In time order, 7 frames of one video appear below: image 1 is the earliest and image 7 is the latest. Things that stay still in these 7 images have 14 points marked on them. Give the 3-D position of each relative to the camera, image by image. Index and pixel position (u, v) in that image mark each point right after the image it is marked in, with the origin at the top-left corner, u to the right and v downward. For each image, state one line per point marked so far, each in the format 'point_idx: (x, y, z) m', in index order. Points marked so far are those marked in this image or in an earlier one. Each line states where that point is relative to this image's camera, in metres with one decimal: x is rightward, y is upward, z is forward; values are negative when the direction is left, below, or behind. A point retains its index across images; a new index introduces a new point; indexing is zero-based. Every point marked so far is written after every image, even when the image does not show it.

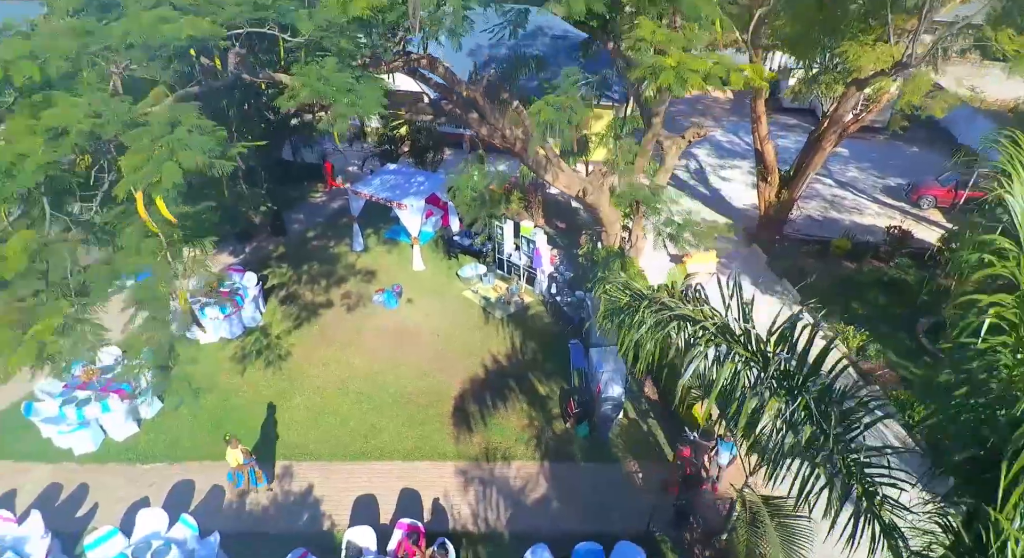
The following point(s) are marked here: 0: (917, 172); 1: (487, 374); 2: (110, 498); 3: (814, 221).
0: (+13.4, +3.5, +17.9) m
1: (-0.4, -1.7, +9.6) m
2: (-5.7, -3.1, +7.8) m
3: (+8.3, +1.6, +15.0) m
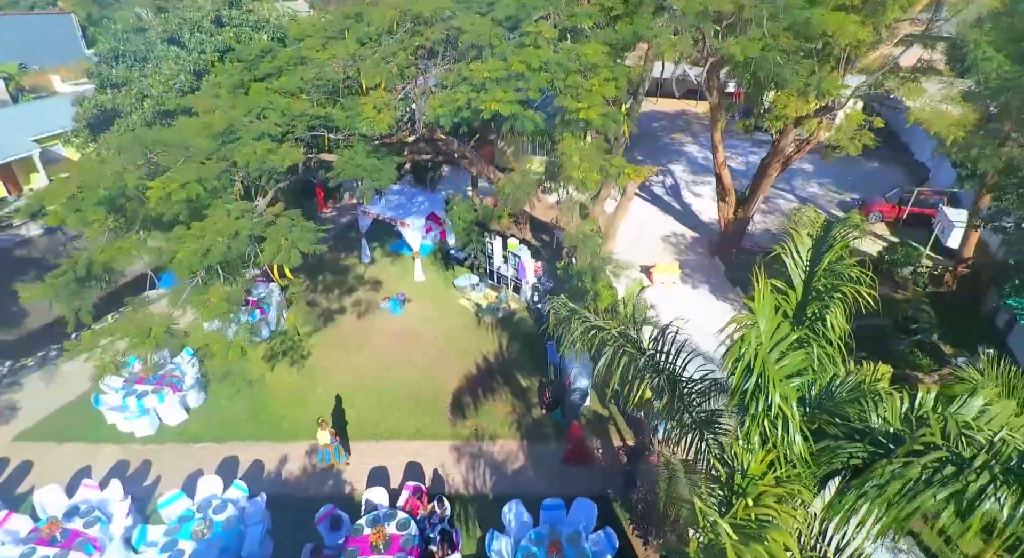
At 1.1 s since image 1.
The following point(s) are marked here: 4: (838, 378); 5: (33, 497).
0: (+13.1, +3.3, +19.7) m
1: (-0.7, -1.9, +11.4) m
2: (-6.0, -3.3, +9.6) m
3: (+8.0, +1.4, +16.8) m
4: (+2.5, -0.8, +4.4) m
5: (-8.2, -3.7, +9.4) m
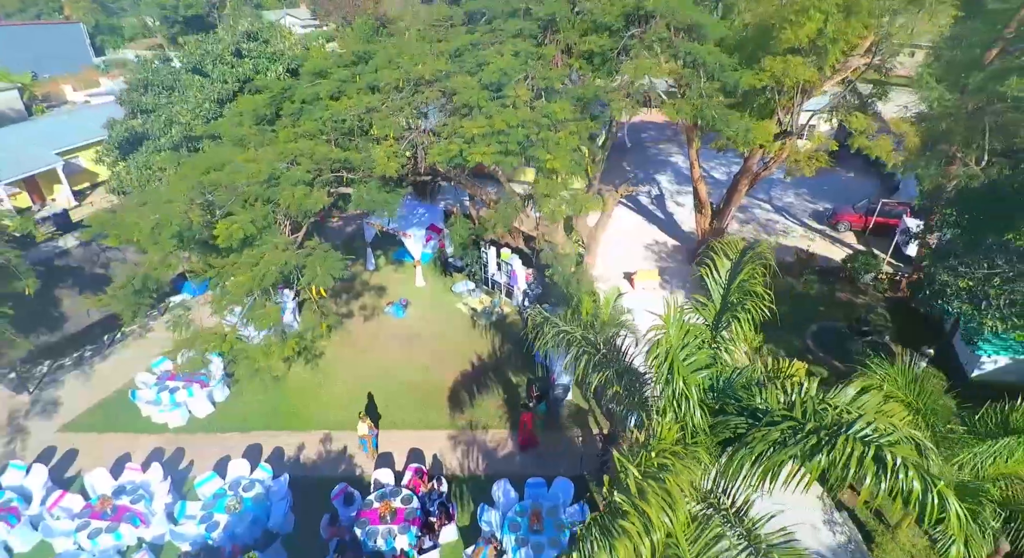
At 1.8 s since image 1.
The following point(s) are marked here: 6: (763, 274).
0: (+12.9, +3.2, +21.0) m
1: (-0.9, -2.1, +12.7) m
2: (-6.2, -3.5, +10.9) m
3: (+7.8, +1.2, +18.1) m
4: (+2.3, -0.9, +5.7) m
5: (-8.4, -3.9, +10.7) m
6: (+2.8, +0.1, +6.2) m
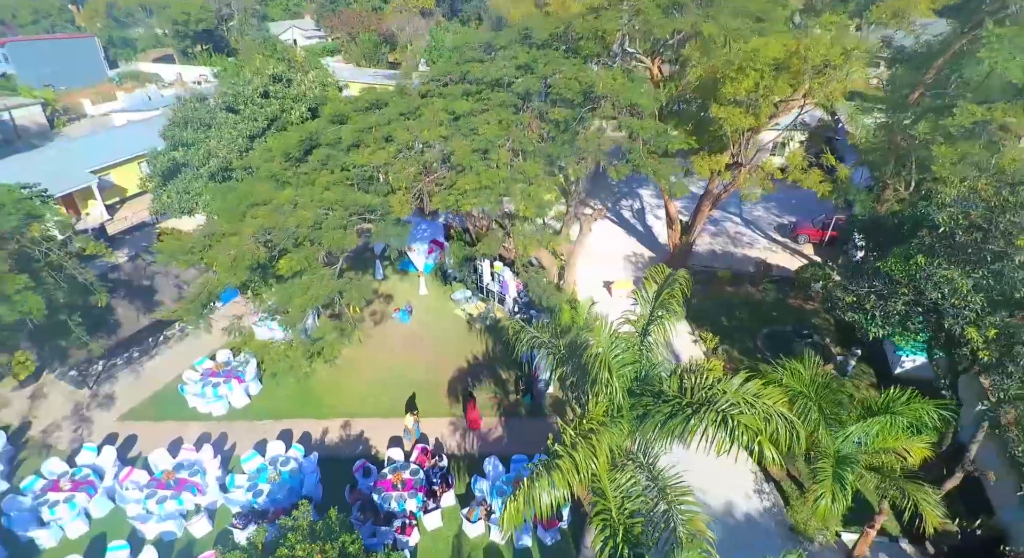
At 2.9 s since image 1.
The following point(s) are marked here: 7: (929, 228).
0: (+12.6, +2.9, +23.2) m
1: (-1.2, -2.4, +14.8) m
2: (-6.4, -3.8, +13.0) m
3: (+7.5, +1.0, +20.2) m
4: (+2.1, -1.2, +7.8) m
5: (-8.7, -4.2, +12.8) m
6: (+2.6, -0.2, +8.4) m
7: (+7.0, +0.8, +9.3) m
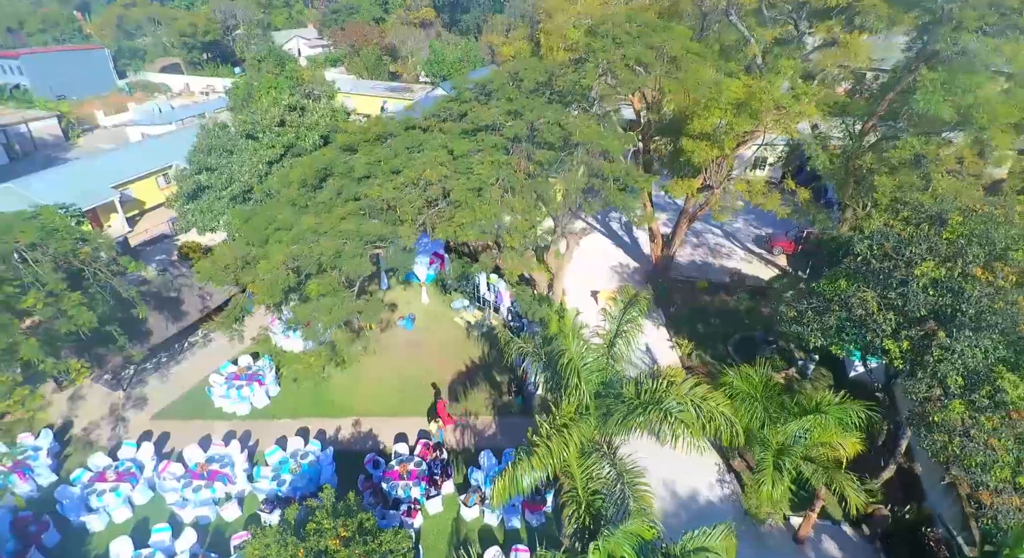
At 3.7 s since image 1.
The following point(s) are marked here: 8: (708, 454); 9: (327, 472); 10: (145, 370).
0: (+12.4, +2.5, +24.8) m
1: (-1.4, -2.7, +16.4) m
2: (-6.6, -4.2, +14.6) m
3: (+7.3, +0.6, +21.8) m
4: (+1.9, -1.6, +9.4) m
5: (-8.9, -4.6, +14.4) m
6: (+2.4, -0.6, +10.0) m
7: (+6.8, +0.5, +10.9) m
8: (+4.9, -4.3, +13.5) m
9: (-4.4, -4.6, +12.9) m
10: (-11.4, -2.8, +17.0) m
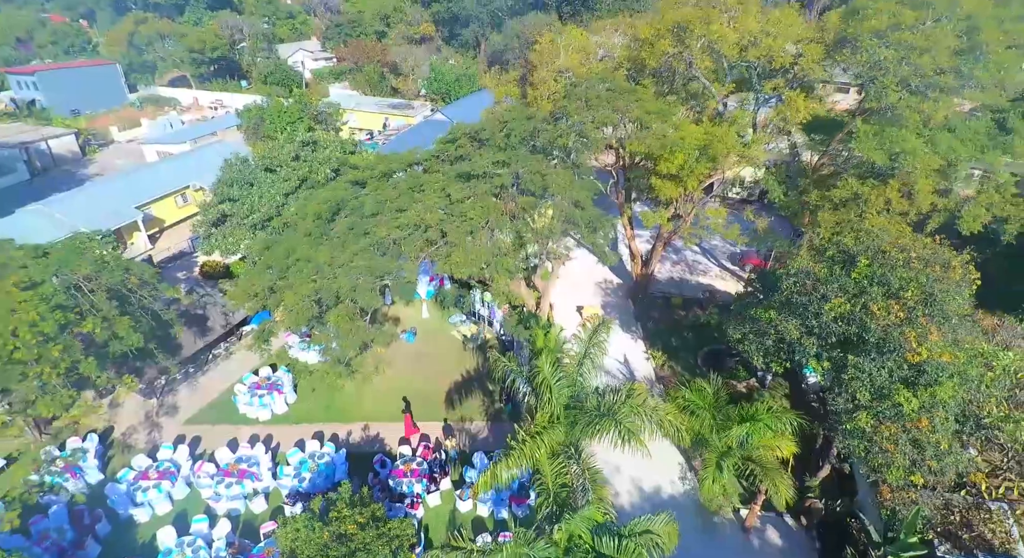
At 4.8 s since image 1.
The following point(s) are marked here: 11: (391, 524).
0: (+12.1, +1.9, +26.8) m
1: (-1.7, -3.4, +18.4) m
2: (-6.9, -4.9, +16.6) m
3: (+7.0, -0.1, +23.8) m
4: (+1.6, -2.3, +11.5) m
5: (-9.2, -5.3, +16.4) m
6: (+2.1, -1.3, +12.0) m
7: (+6.5, -0.2, +12.9) m
8: (+4.6, -5.0, +15.5) m
9: (-4.7, -5.3, +14.9) m
10: (-11.7, -3.5, +19.0) m
11: (-2.6, -5.2, +11.7) m
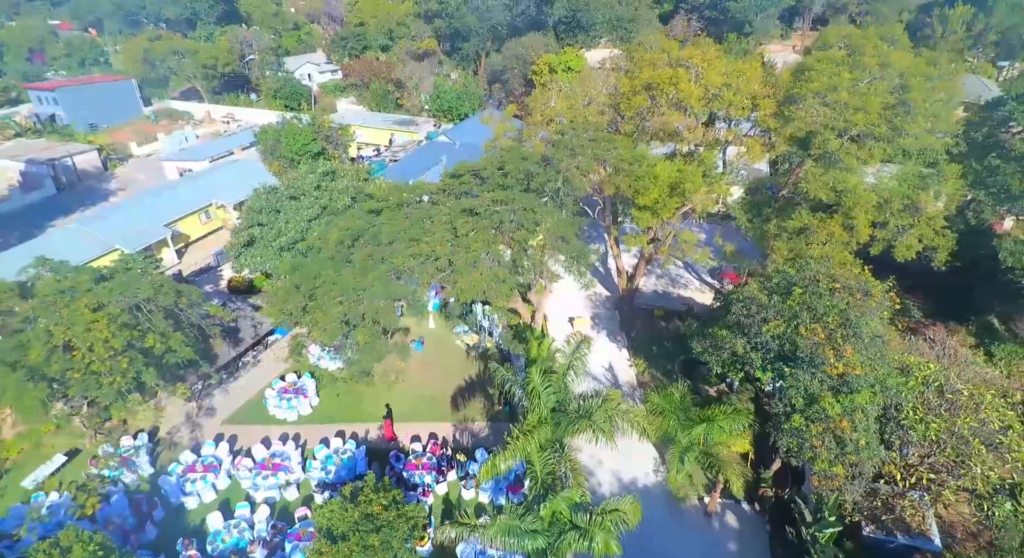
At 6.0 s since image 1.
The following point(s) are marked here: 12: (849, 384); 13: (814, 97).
0: (+12.0, +1.2, +29.2) m
1: (-1.8, -4.0, +20.8) m
2: (-7.0, -5.5, +19.1) m
3: (+6.9, -0.7, +26.2) m
4: (+1.5, -2.9, +13.9) m
5: (-9.3, -5.9, +18.9) m
6: (+2.0, -1.9, +14.4) m
7: (+6.4, -0.8, +15.3) m
8: (+4.5, -5.6, +17.9) m
9: (-4.8, -5.9, +17.4) m
10: (-11.8, -4.2, +21.4) m
11: (-2.7, -5.9, +14.1) m
12: (+8.0, -2.5, +13.0) m
13: (+9.6, +5.8, +17.3) m
